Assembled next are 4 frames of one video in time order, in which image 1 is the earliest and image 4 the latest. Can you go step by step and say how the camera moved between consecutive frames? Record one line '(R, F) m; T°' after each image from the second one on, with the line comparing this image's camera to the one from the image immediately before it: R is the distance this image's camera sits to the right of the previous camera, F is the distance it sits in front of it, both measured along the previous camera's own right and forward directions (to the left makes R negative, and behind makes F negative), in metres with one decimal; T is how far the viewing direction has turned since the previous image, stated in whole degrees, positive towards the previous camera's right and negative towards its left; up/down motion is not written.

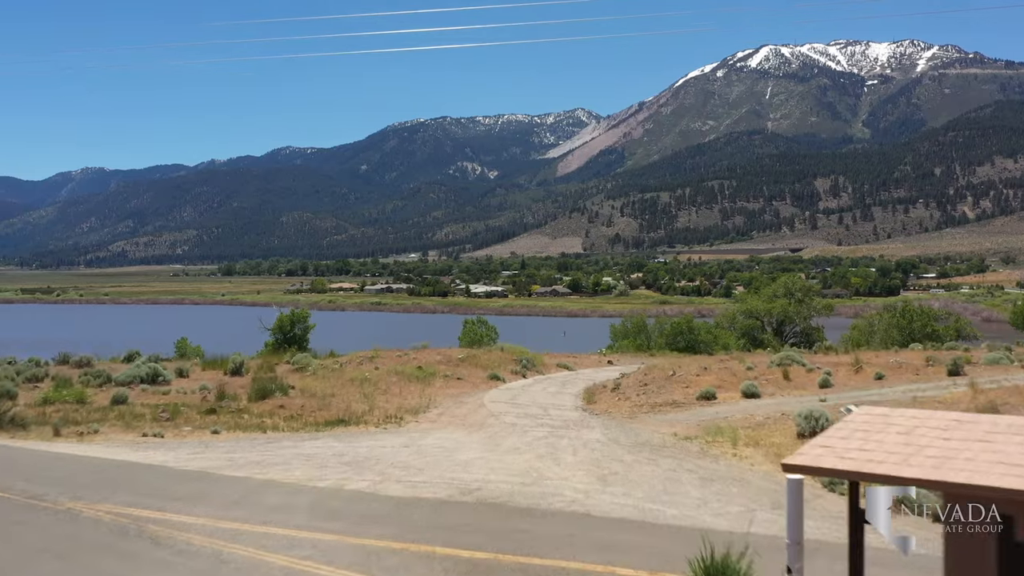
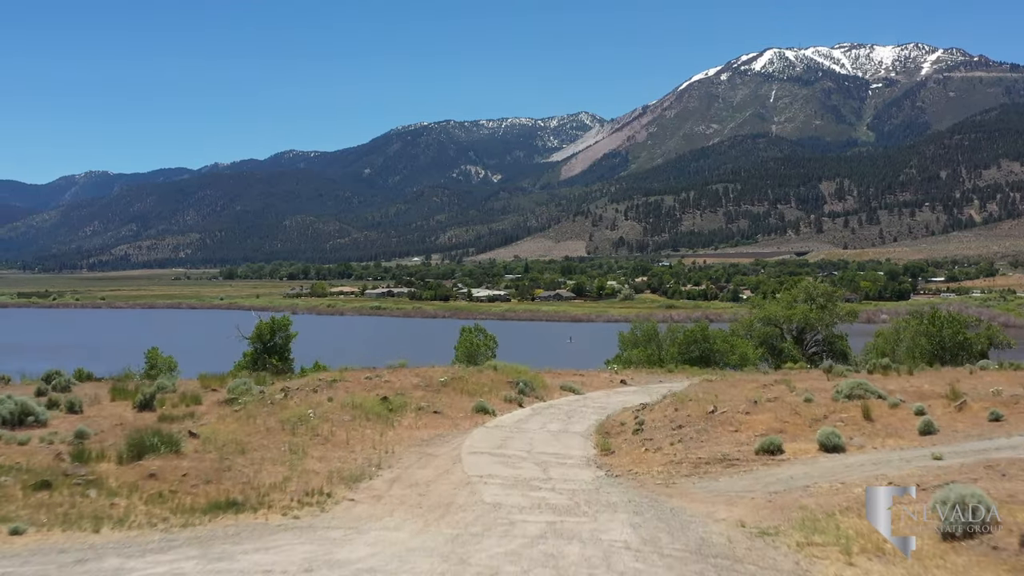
(+0.2, +4.6) m; 0°
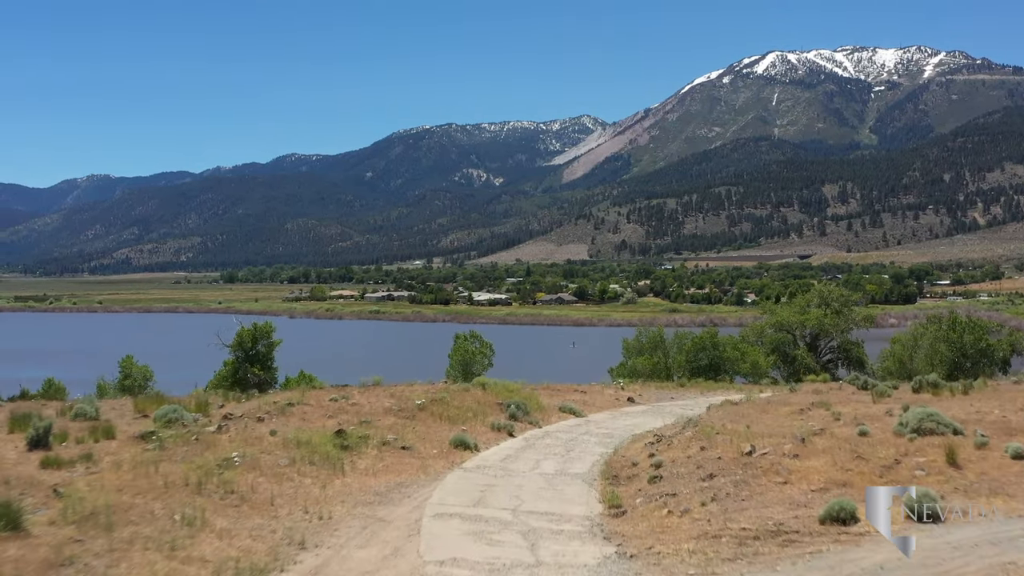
(+0.2, +3.1) m; 0°
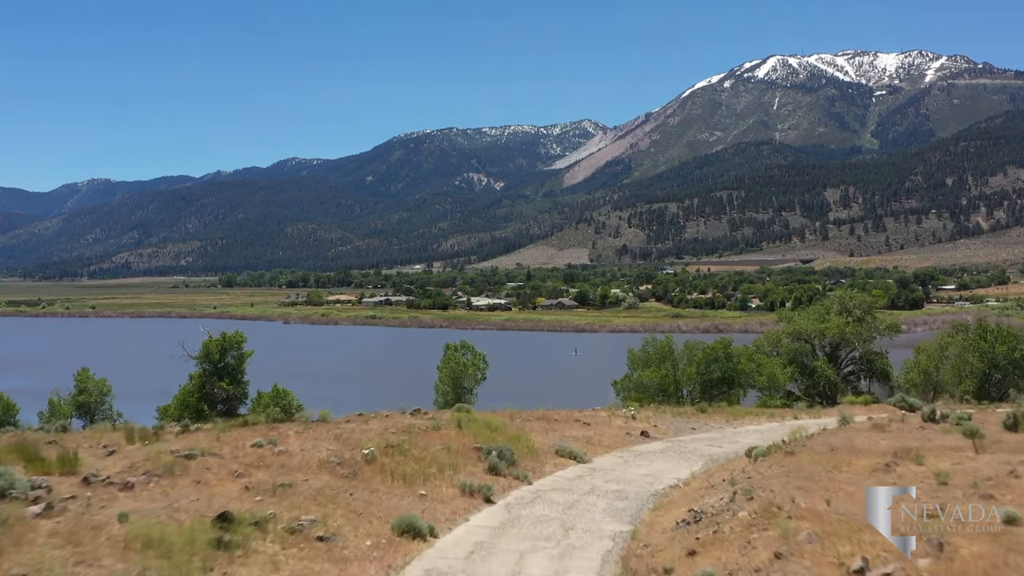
(+0.2, +4.4) m; 0°
